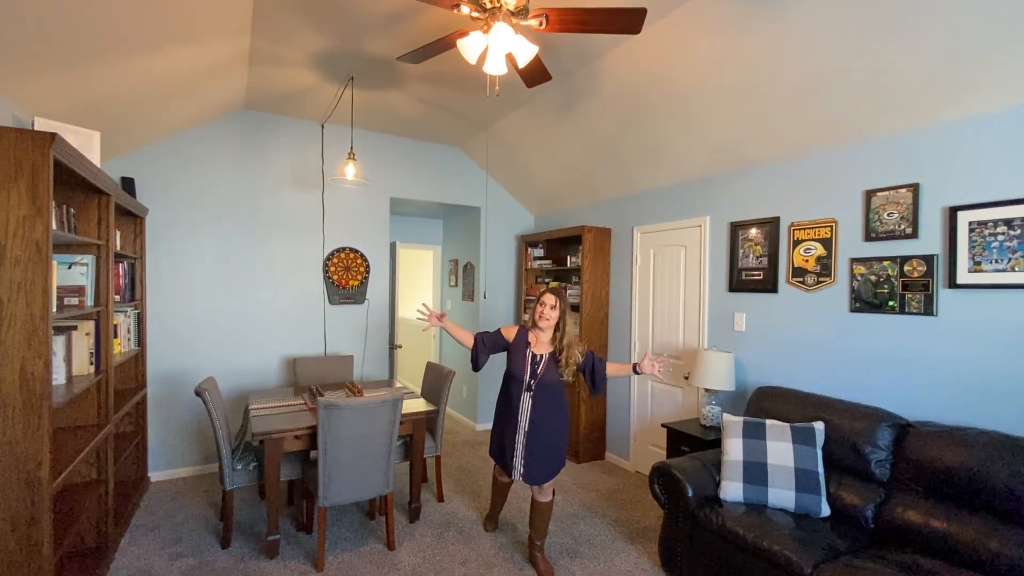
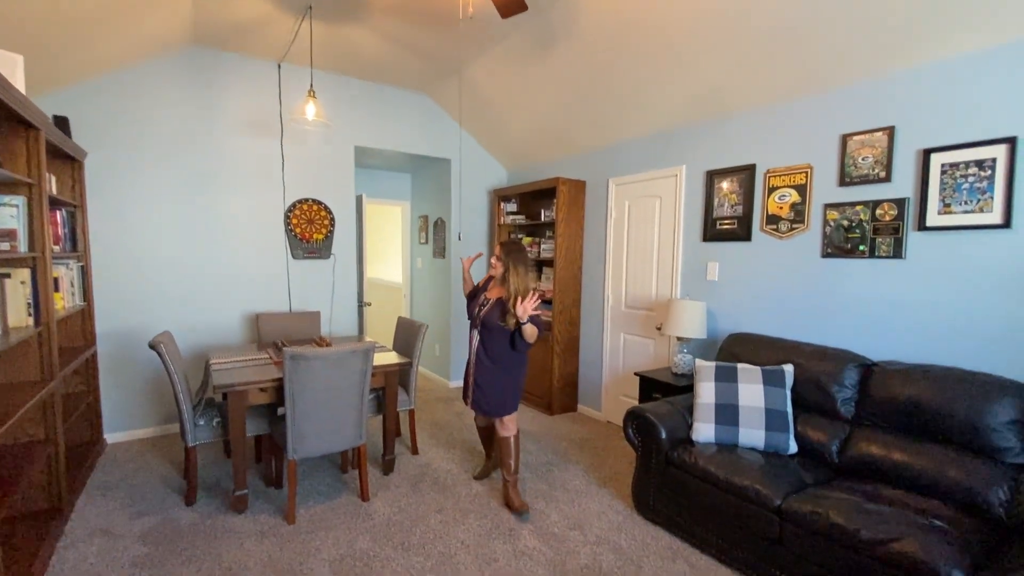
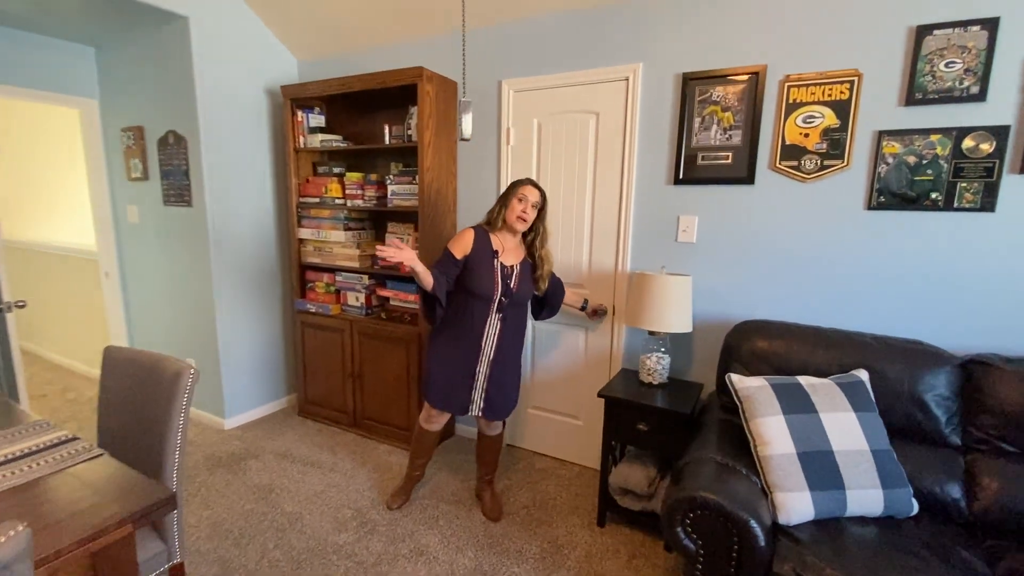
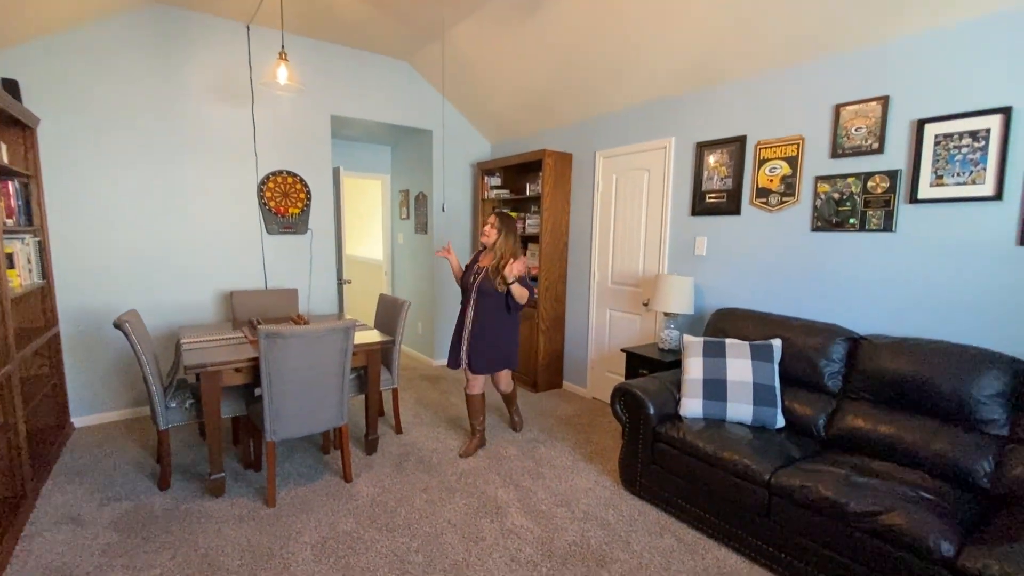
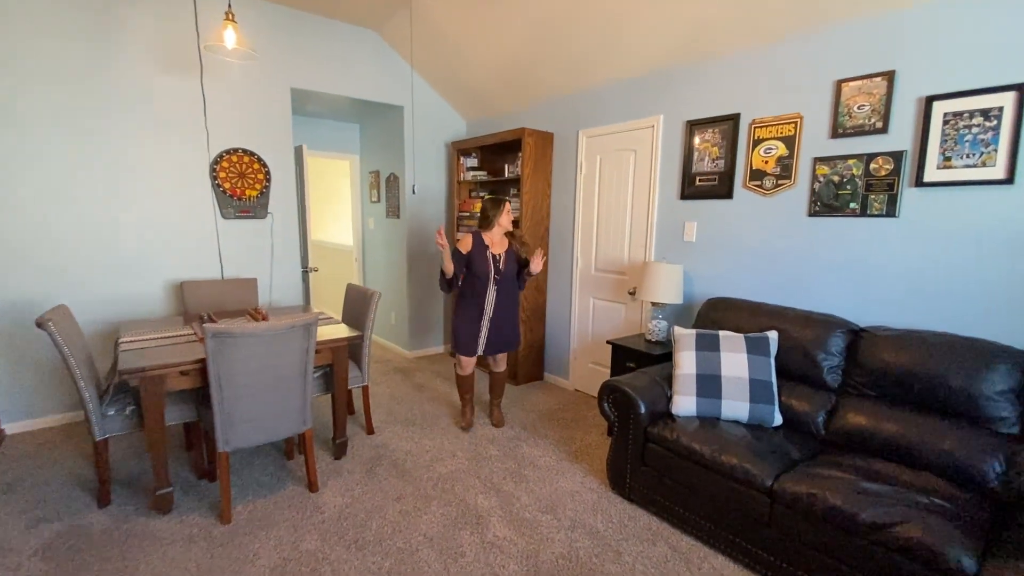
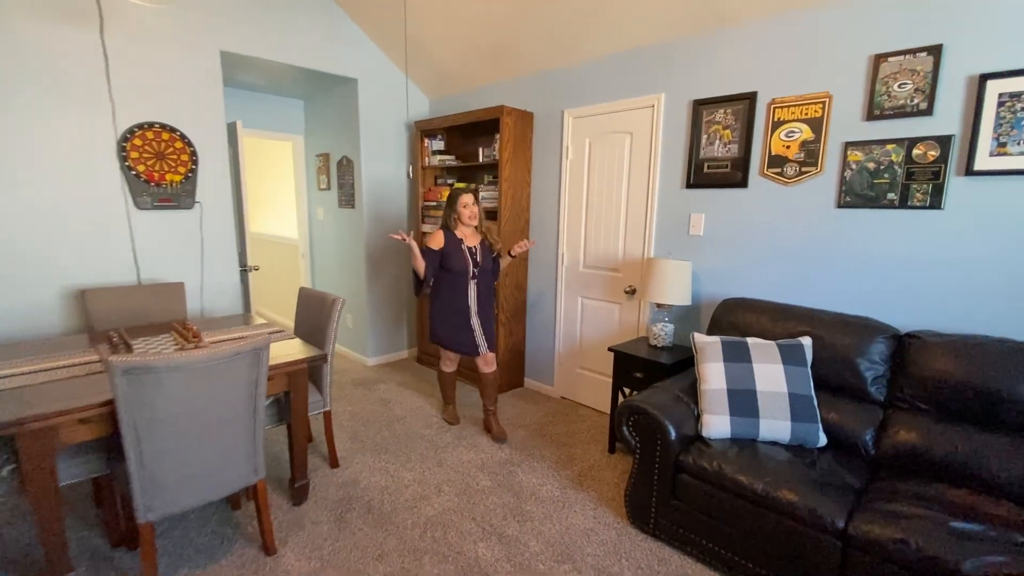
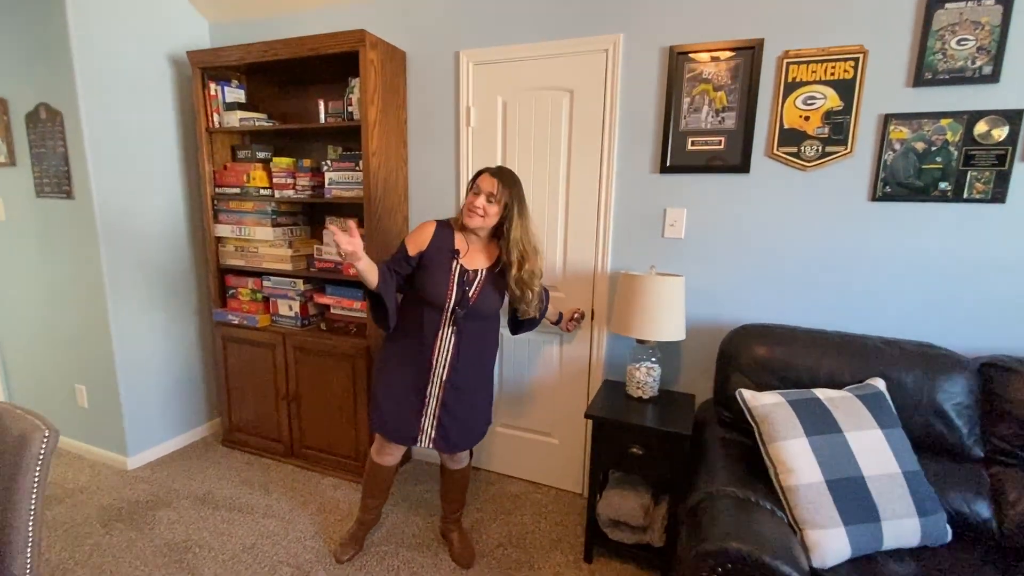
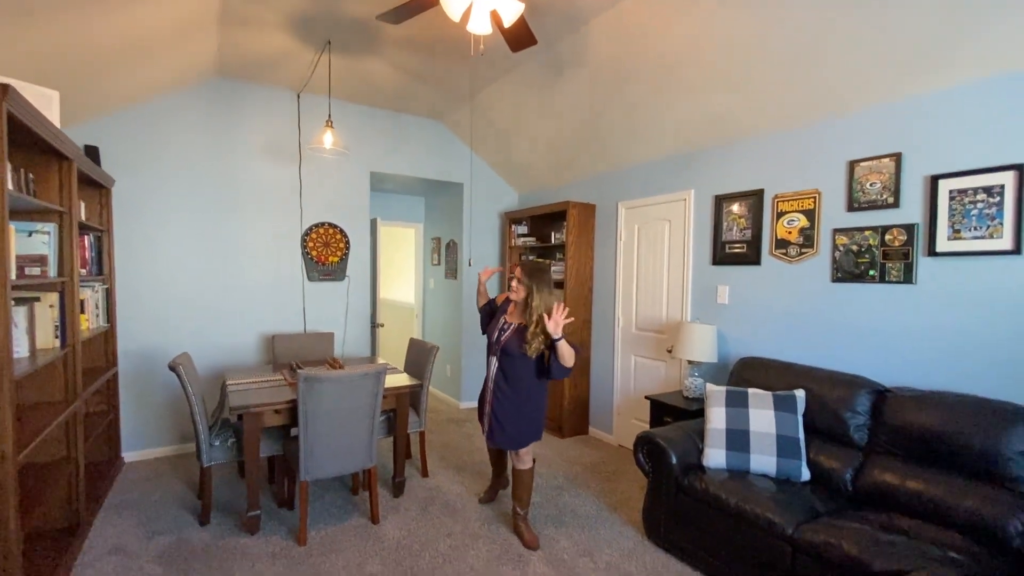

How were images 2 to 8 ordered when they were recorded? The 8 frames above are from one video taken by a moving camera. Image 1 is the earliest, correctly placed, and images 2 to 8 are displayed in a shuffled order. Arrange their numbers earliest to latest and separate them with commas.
8, 2, 4, 5, 6, 3, 7
